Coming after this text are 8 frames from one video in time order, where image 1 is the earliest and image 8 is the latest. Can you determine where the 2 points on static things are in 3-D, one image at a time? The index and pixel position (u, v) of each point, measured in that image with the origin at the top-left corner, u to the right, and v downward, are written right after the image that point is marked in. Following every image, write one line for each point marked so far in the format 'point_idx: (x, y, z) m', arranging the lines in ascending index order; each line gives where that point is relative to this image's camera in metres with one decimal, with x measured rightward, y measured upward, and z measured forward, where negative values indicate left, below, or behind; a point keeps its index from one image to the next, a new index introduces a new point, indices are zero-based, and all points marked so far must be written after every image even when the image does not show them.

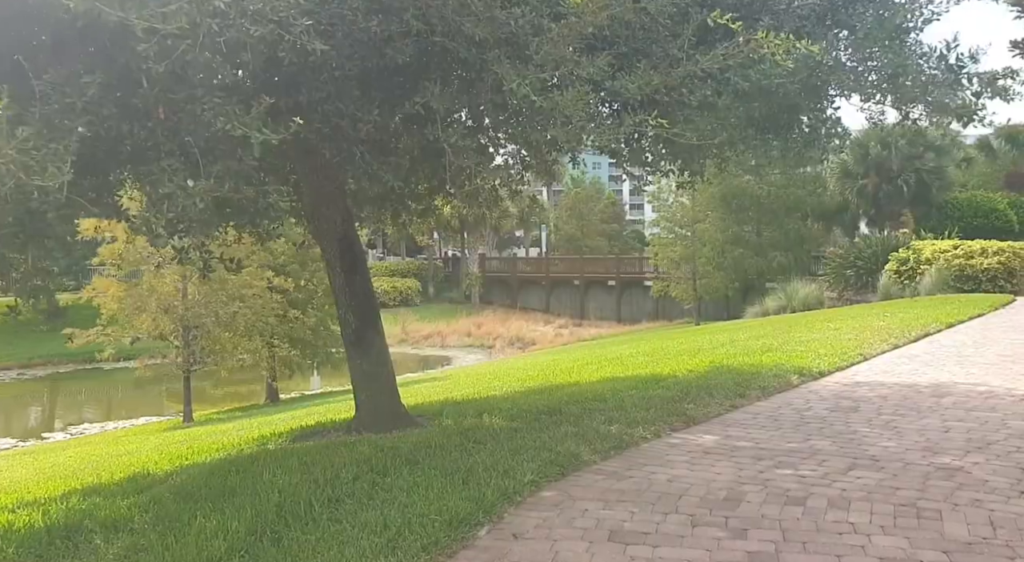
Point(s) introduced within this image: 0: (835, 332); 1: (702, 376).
0: (+5.4, -0.7, +12.5) m
1: (+2.2, -1.1, +8.7) m
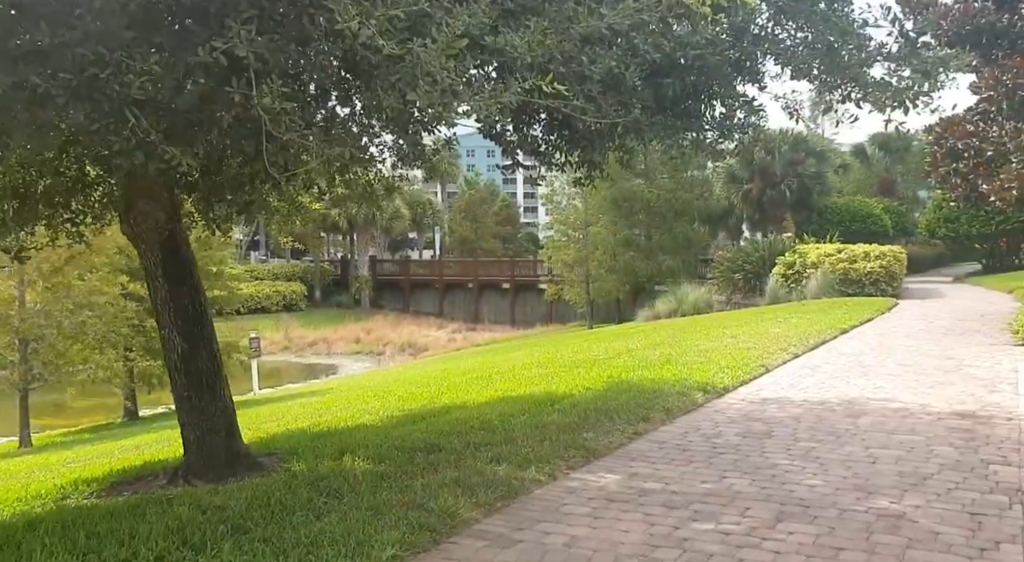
0: (+3.6, -0.8, +12.0) m
1: (+0.9, -1.2, +7.8) m
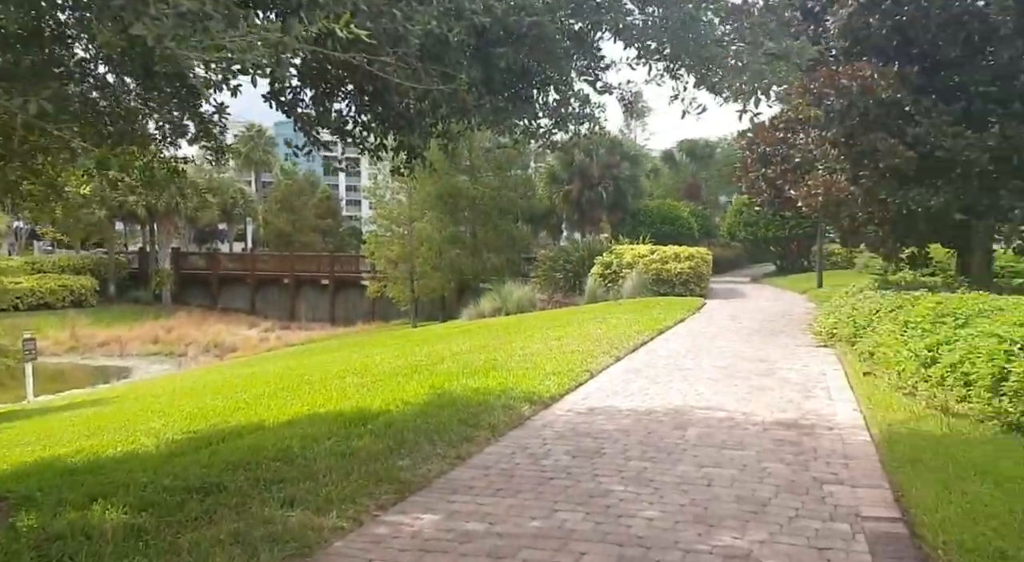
0: (+0.8, -0.9, +11.7) m
1: (-0.9, -1.2, +7.1) m
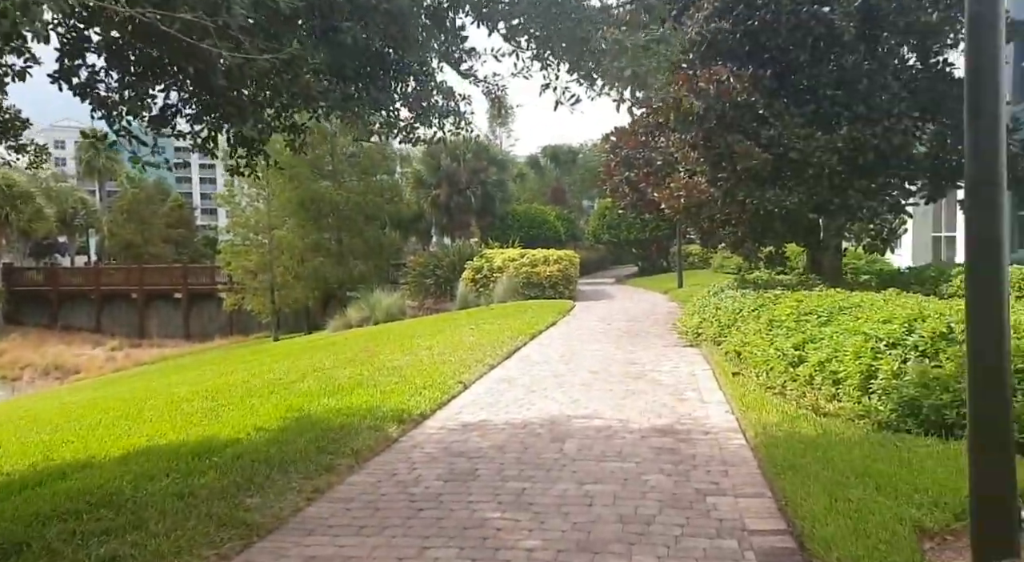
0: (-1.2, -1.0, +11.2) m
1: (-2.0, -1.3, +6.4) m
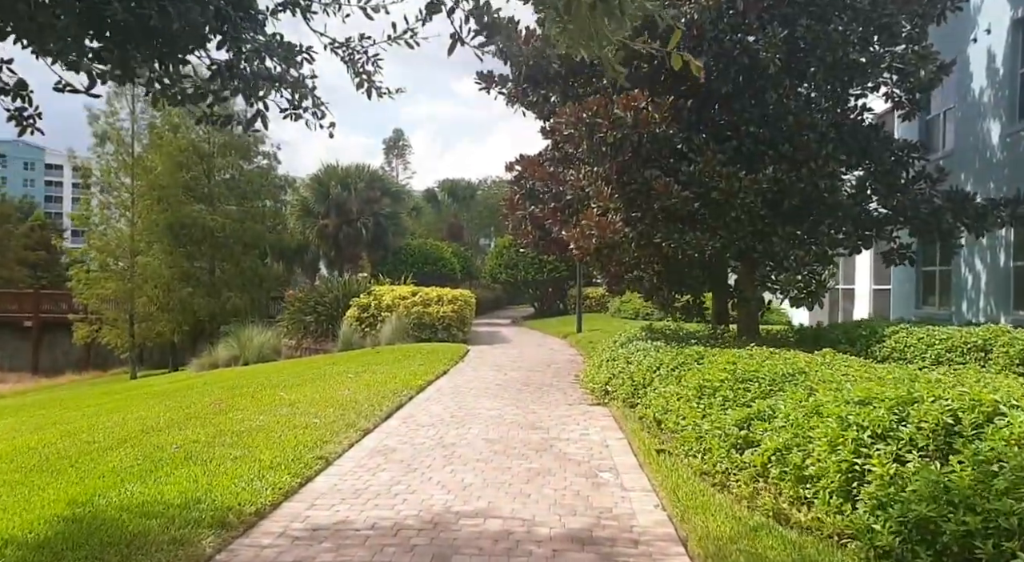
0: (-2.7, -1.5, +9.3) m
1: (-2.8, -1.6, +4.4) m
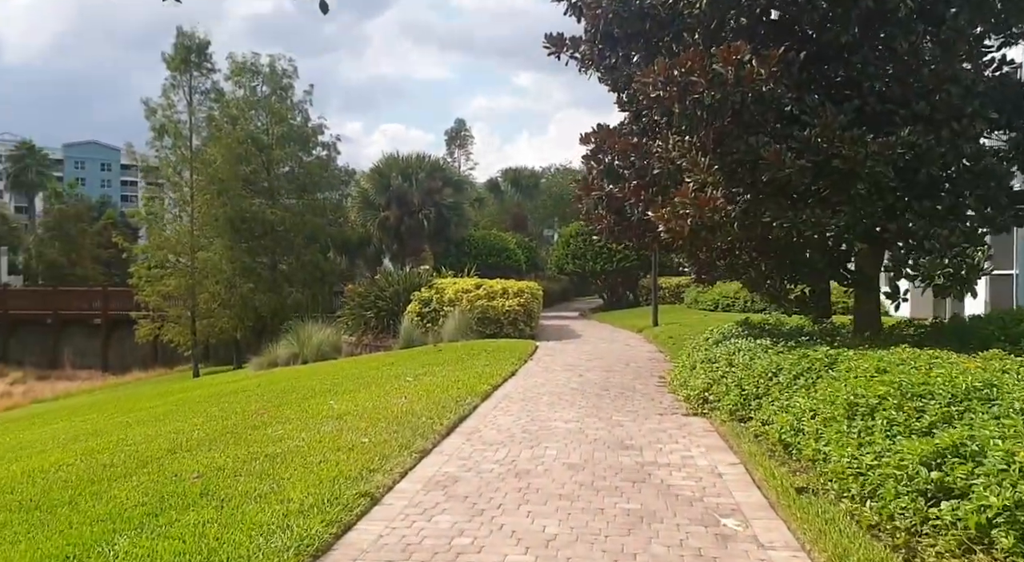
0: (-1.8, -1.4, +8.2) m
1: (-2.3, -1.6, +3.3) m
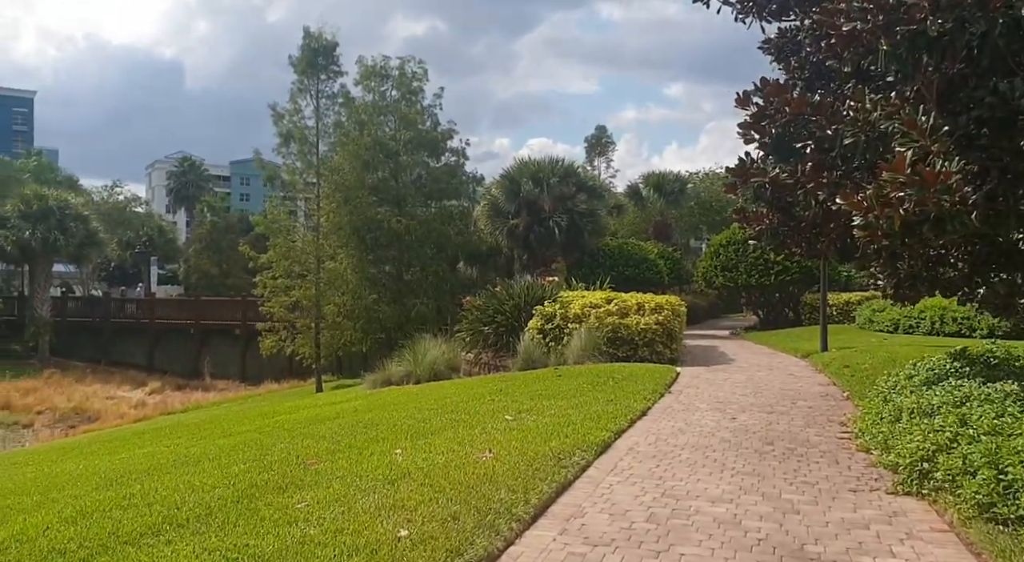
0: (-0.8, -1.5, +6.1) m
1: (-2.3, -1.6, +1.4) m
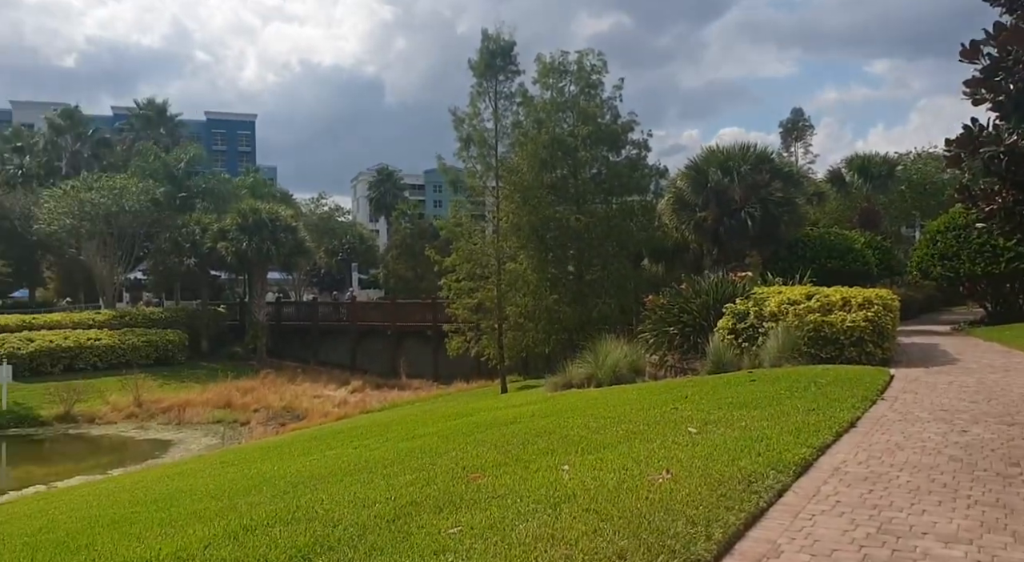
0: (+0.5, -1.5, +5.6) m
1: (-2.1, -1.7, +1.4) m
